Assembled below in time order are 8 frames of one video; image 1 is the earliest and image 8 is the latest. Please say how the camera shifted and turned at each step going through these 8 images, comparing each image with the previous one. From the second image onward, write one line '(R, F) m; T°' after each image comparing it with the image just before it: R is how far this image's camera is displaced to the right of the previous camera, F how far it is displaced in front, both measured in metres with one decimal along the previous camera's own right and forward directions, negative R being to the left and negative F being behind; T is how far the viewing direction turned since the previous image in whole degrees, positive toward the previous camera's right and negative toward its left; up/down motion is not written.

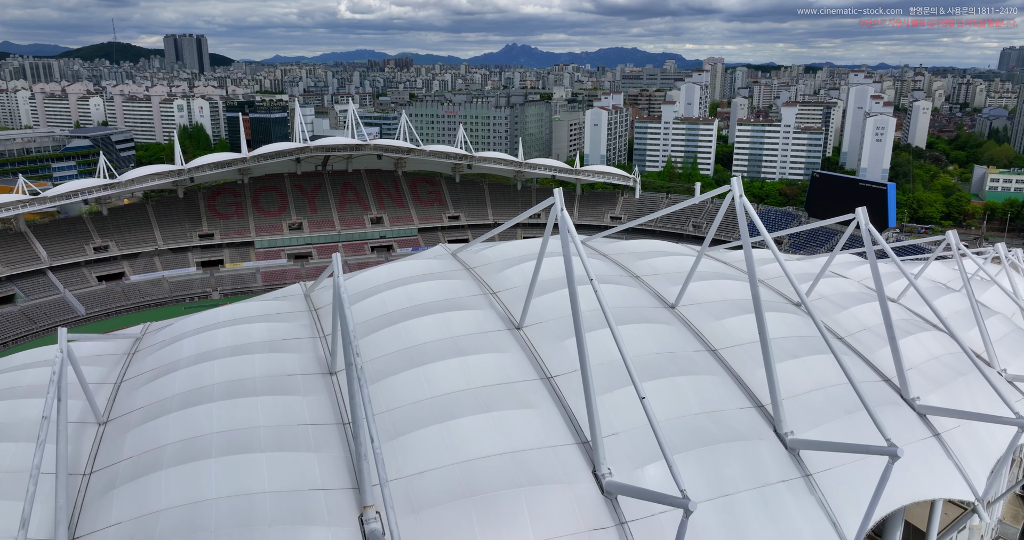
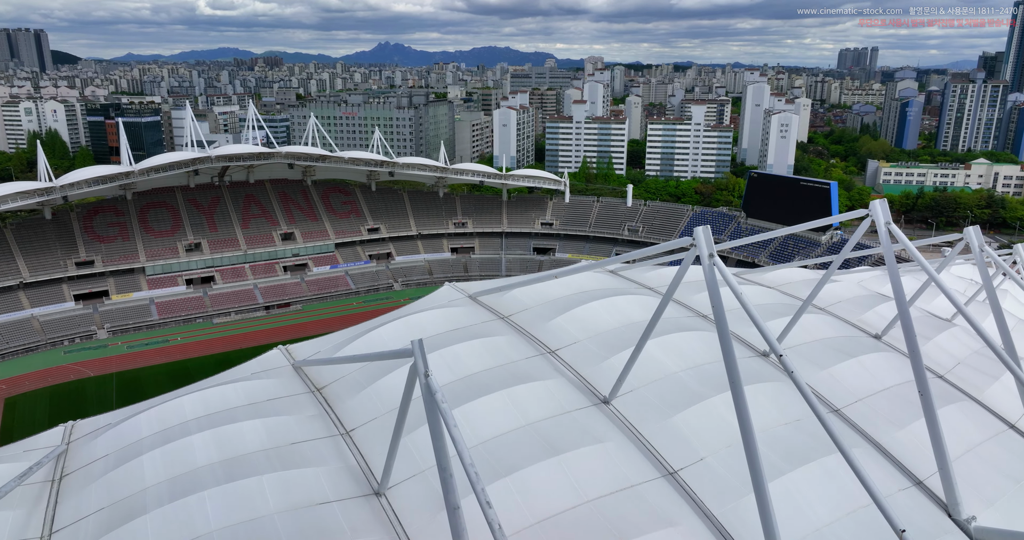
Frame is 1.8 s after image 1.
(-3.5, +4.3) m; +9°
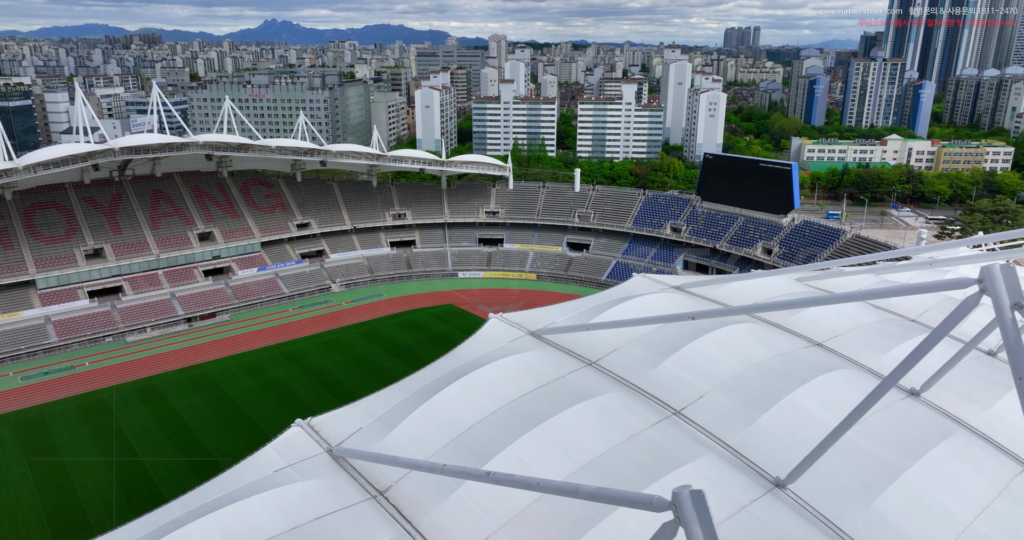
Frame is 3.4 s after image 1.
(-3.1, +3.8) m; +8°
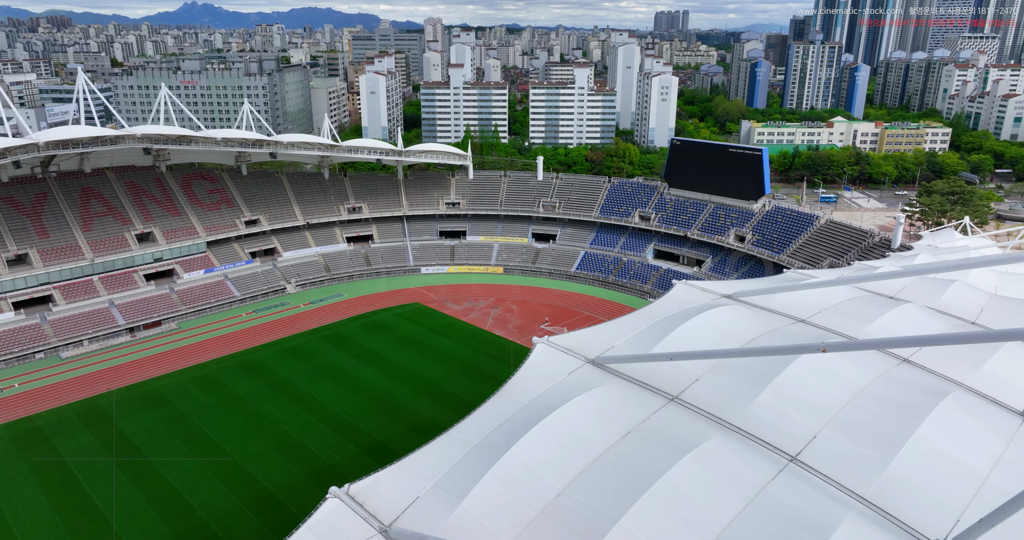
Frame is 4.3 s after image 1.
(-1.9, +2.1) m; +5°
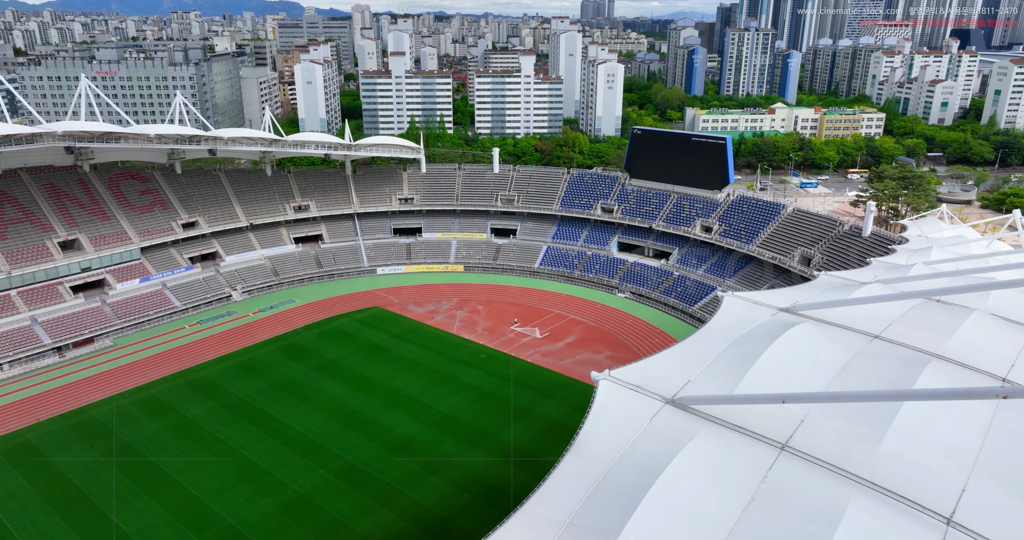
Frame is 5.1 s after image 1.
(-1.7, +2.0) m; +5°
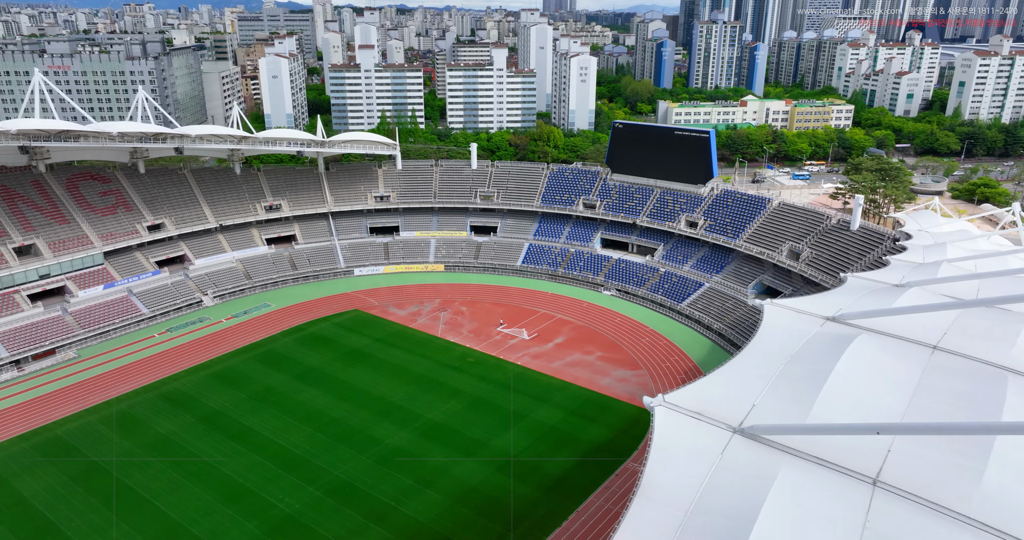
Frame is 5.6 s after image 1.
(-1.0, +1.2) m; +3°
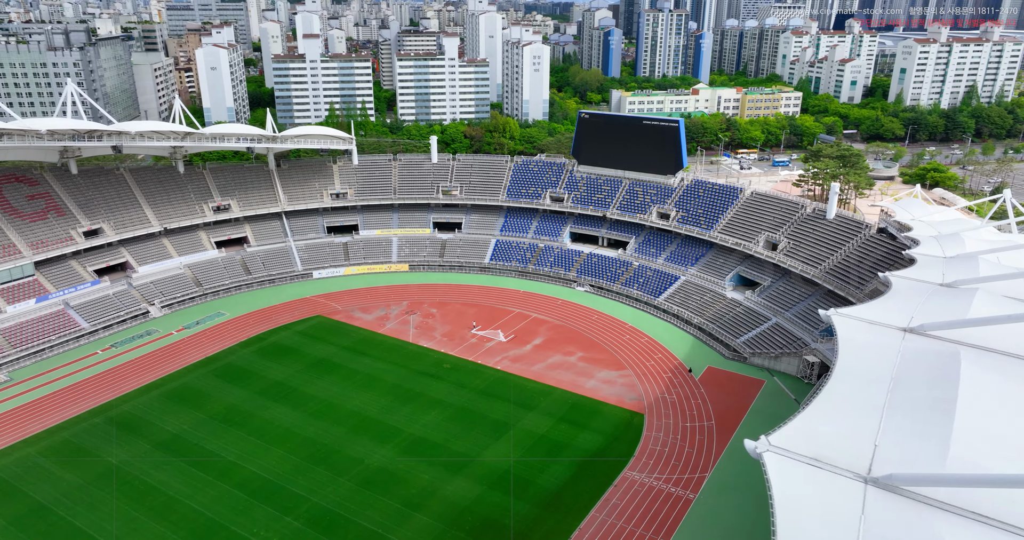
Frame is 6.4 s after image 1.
(-1.4, +1.8) m; +4°
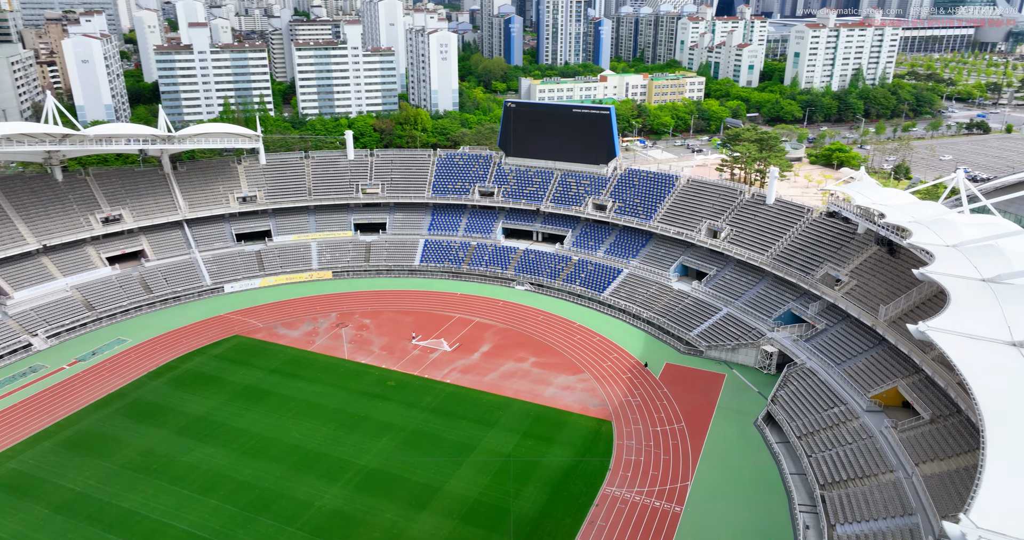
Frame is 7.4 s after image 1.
(-1.8, +2.5) m; +8°
